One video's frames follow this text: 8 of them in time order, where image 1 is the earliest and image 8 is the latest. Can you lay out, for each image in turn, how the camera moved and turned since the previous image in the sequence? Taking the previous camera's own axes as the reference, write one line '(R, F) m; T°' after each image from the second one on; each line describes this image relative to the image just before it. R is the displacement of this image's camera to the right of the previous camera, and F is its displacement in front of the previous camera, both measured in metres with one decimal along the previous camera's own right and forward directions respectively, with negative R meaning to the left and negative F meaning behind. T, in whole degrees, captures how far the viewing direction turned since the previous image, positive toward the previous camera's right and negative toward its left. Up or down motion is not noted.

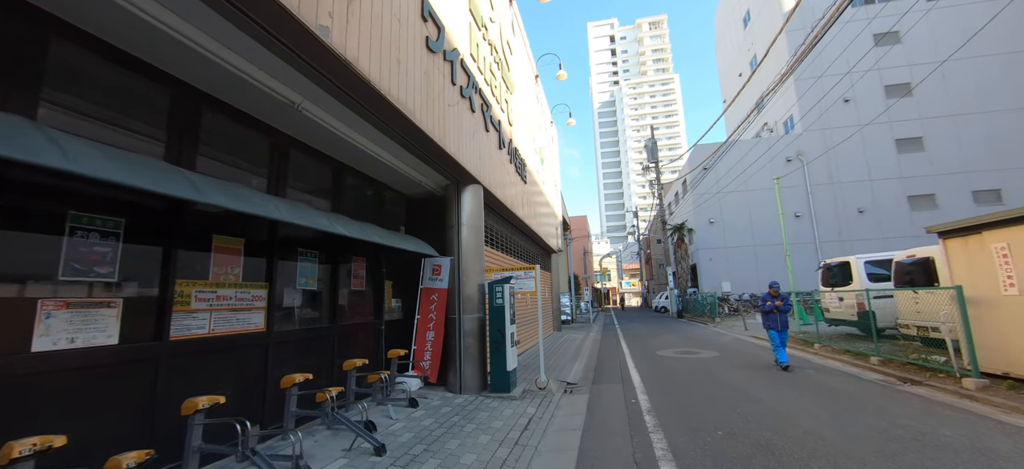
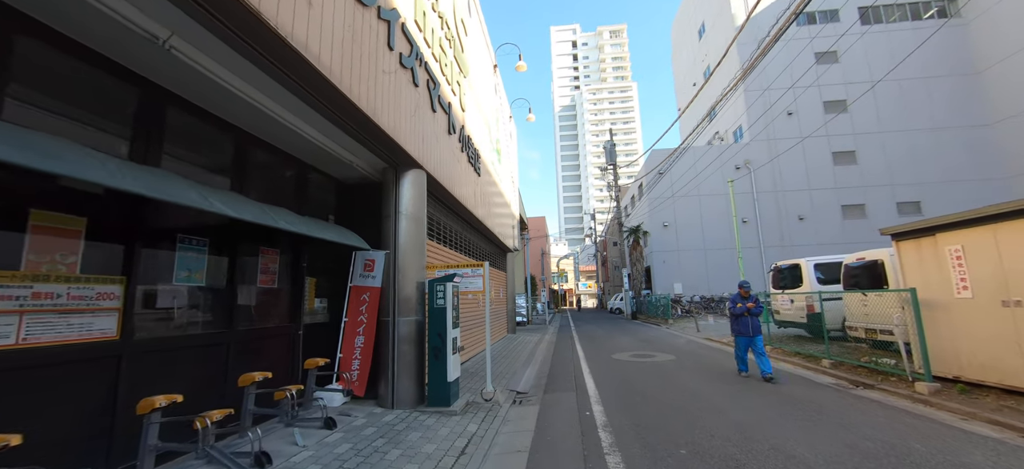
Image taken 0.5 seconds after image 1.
(+0.2, +0.7) m; +6°
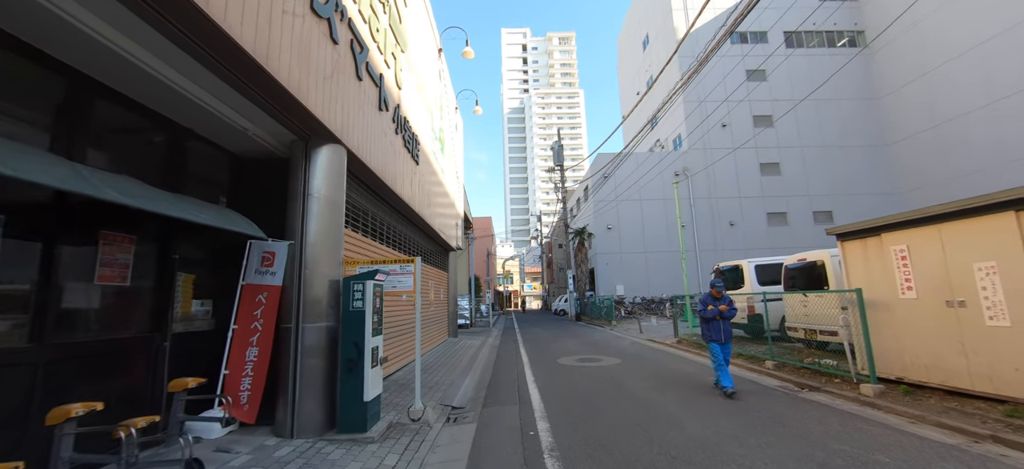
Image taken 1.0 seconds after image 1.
(+0.1, +0.8) m; +8°
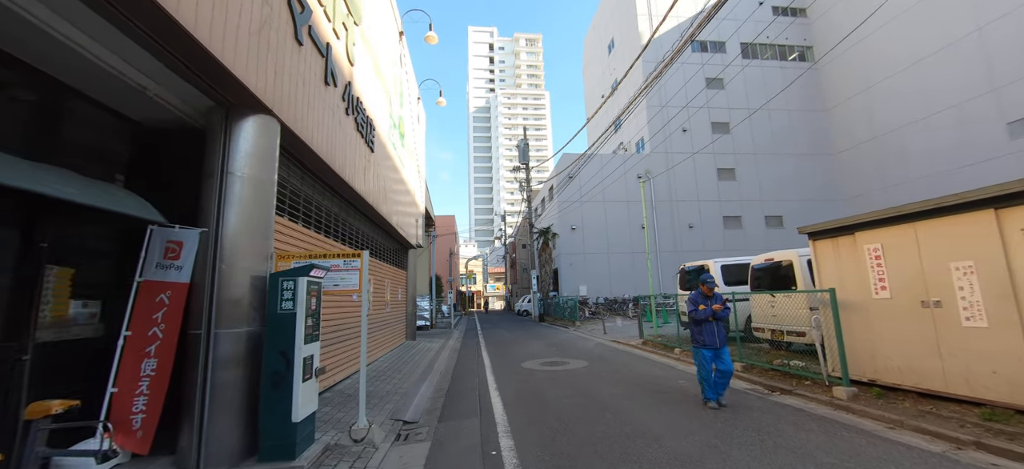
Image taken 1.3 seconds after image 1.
(0.0, +0.6) m; +5°
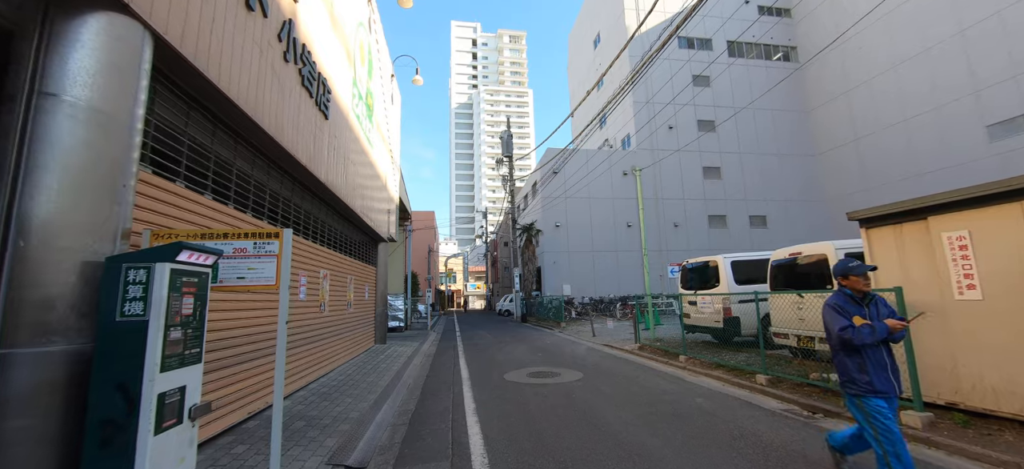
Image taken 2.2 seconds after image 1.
(0.0, +1.3) m; +3°
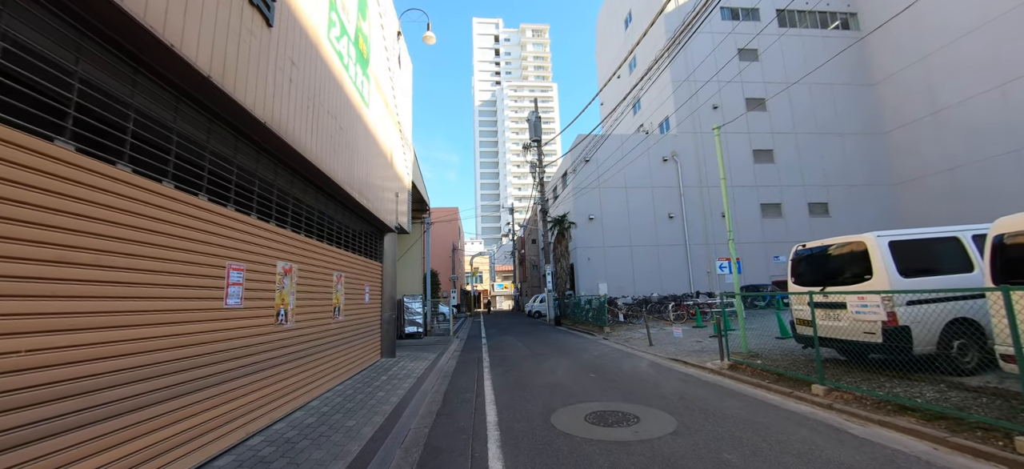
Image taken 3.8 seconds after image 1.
(-0.3, +2.4) m; -4°
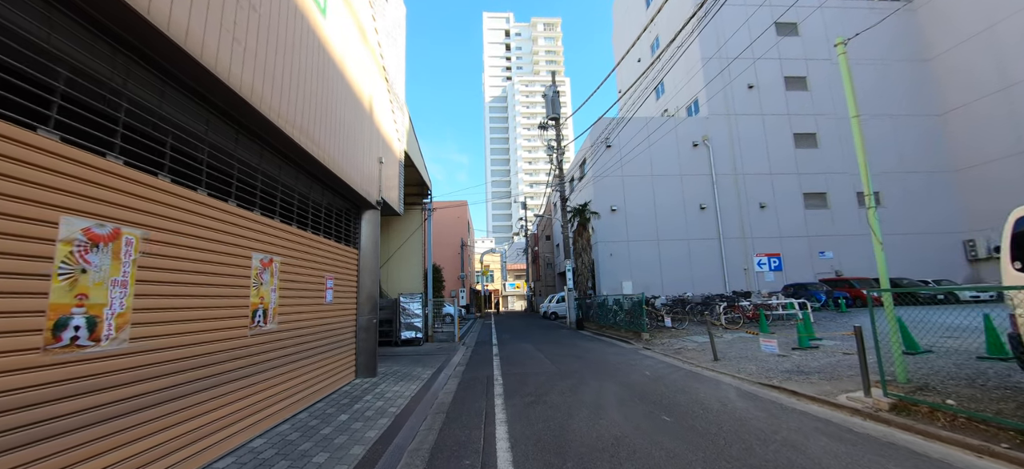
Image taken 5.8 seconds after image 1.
(-0.2, +2.6) m; -2°
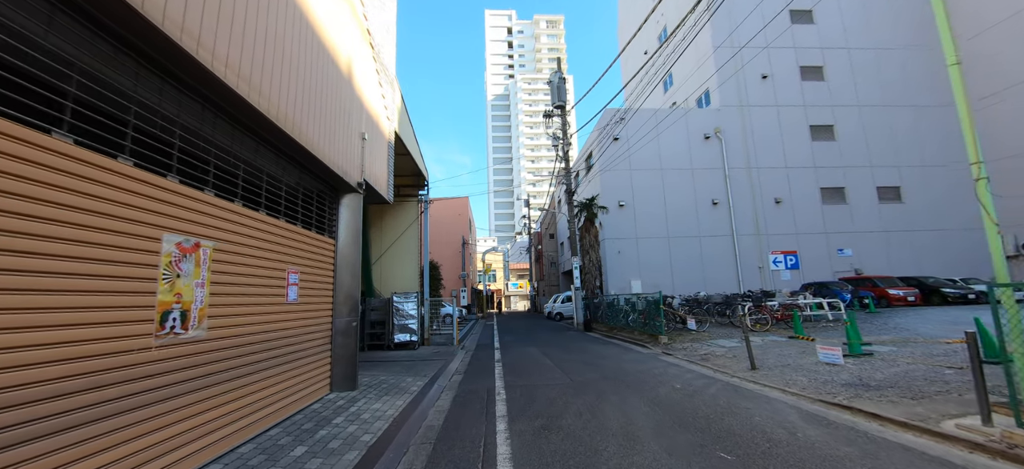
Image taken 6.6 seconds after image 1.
(0.0, +1.1) m; 0°
